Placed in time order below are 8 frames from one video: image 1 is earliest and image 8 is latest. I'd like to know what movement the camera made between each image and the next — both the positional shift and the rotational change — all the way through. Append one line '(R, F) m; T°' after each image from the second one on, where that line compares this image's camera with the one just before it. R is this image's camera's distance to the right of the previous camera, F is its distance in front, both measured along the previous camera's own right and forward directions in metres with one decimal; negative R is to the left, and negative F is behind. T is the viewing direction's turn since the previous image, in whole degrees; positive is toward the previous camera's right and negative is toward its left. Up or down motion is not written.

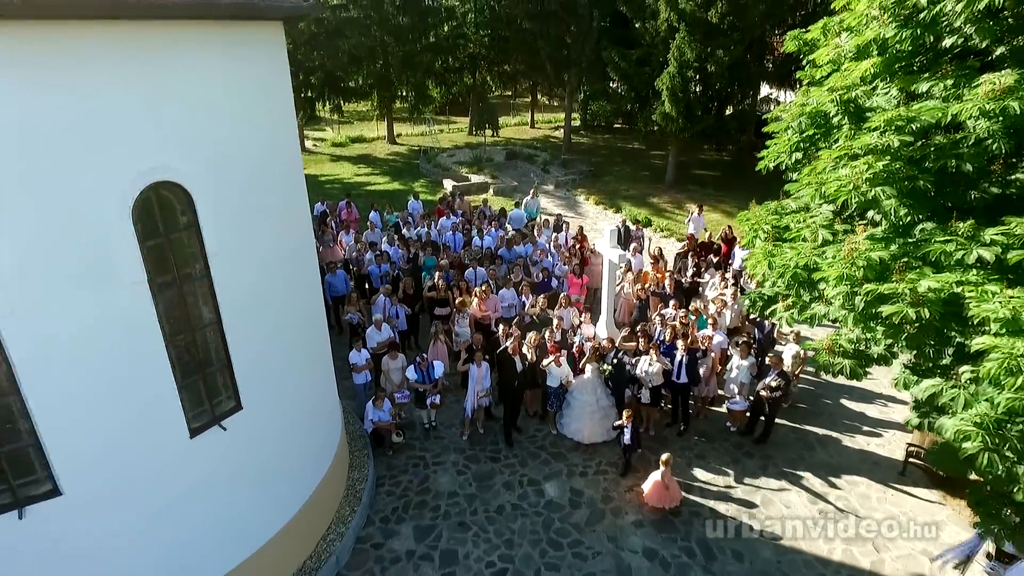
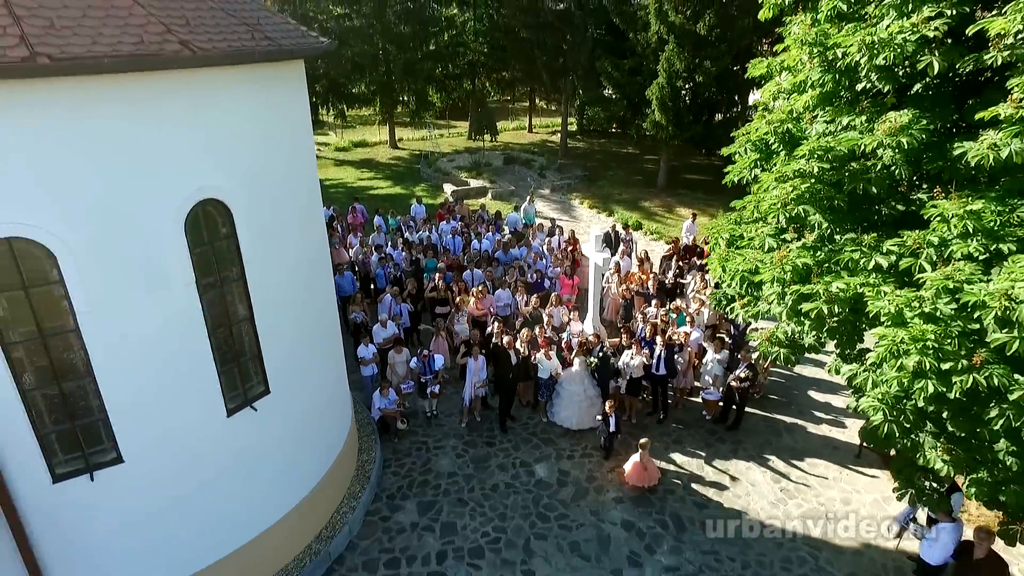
(+0.1, -0.9) m; 0°
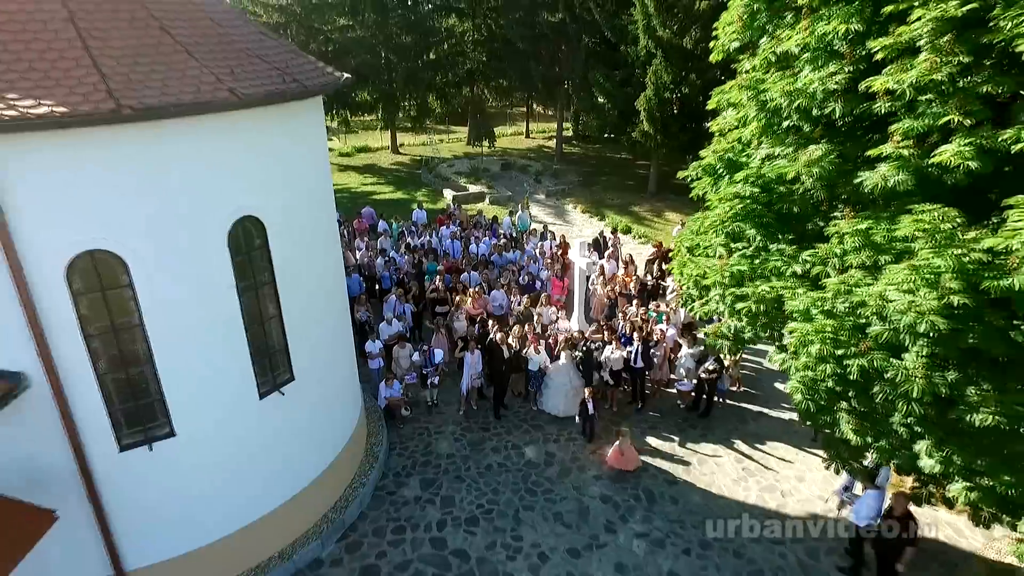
(+0.1, -1.1) m; 0°
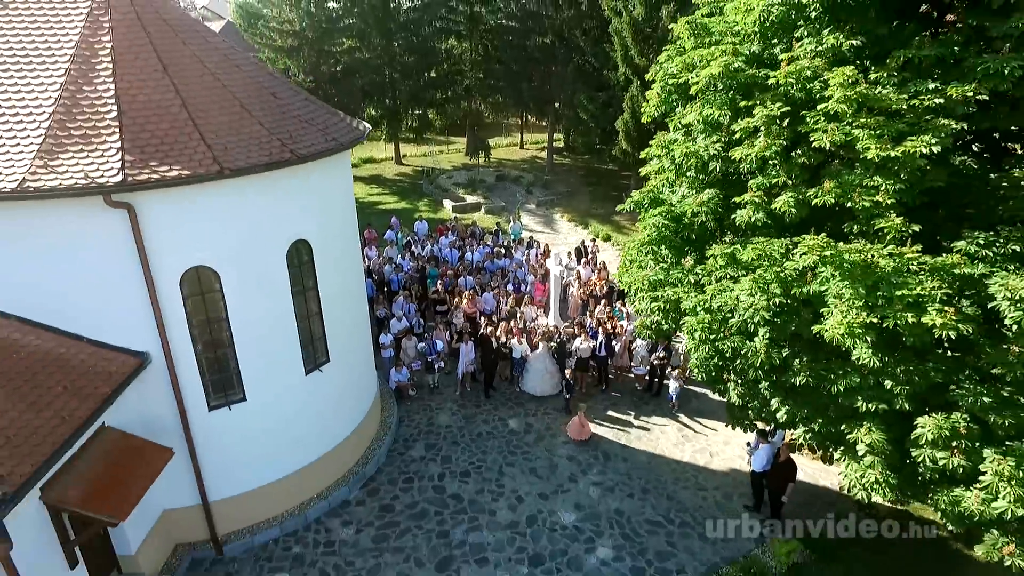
(+0.3, -2.4) m; 0°
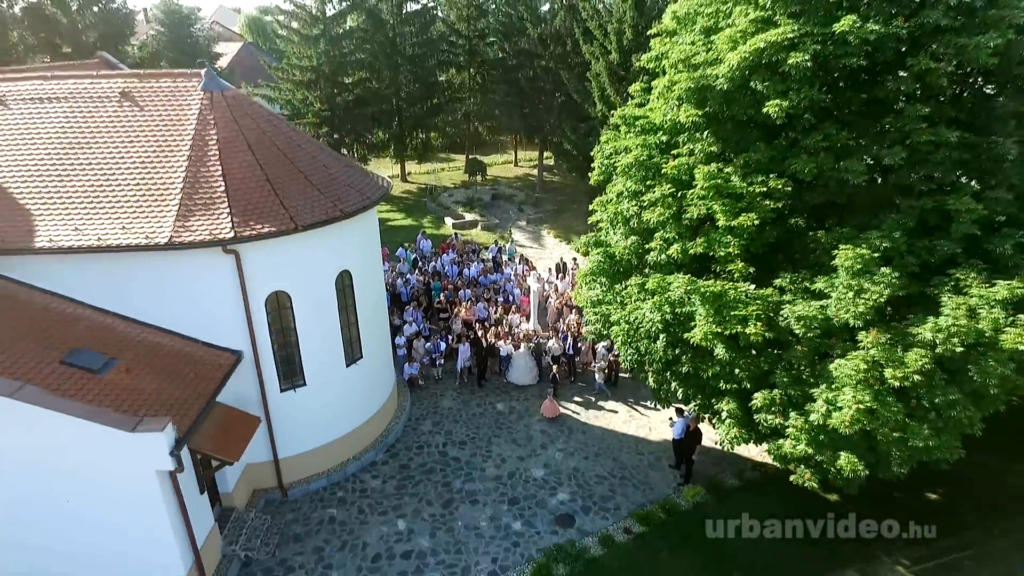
(+0.4, -3.6) m; 0°
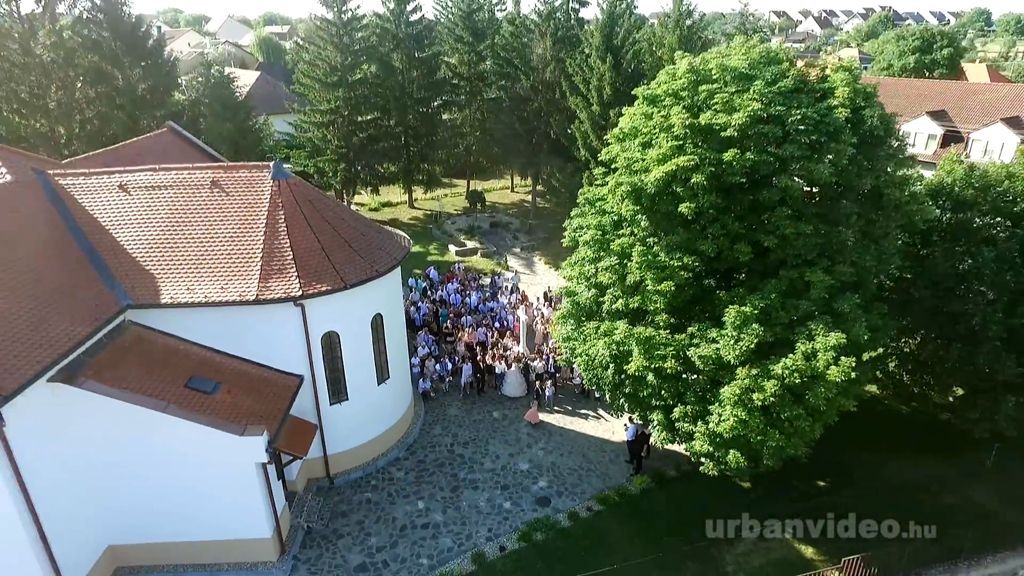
(+0.2, -4.1) m; 0°
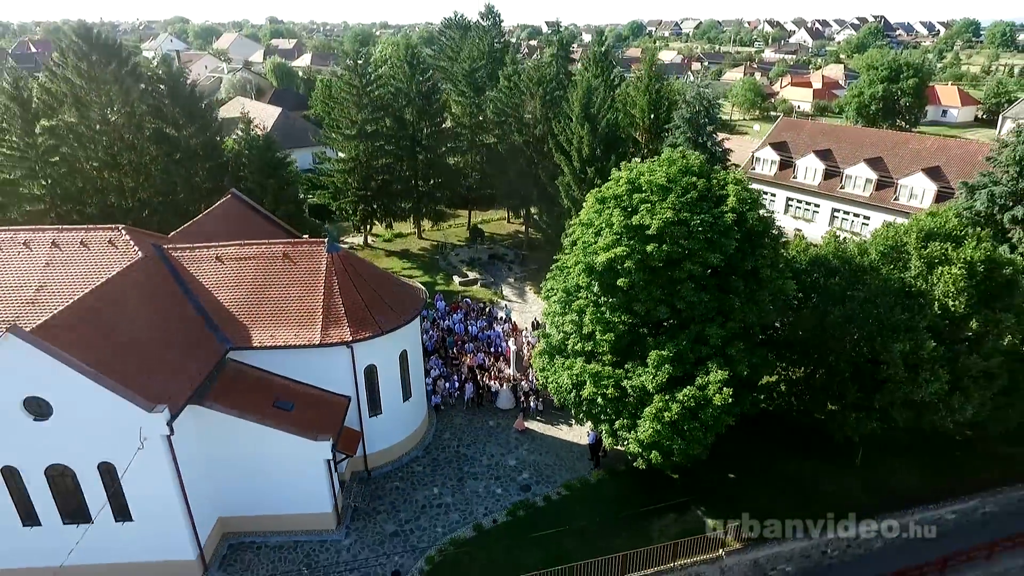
(+0.4, -6.0) m; 0°
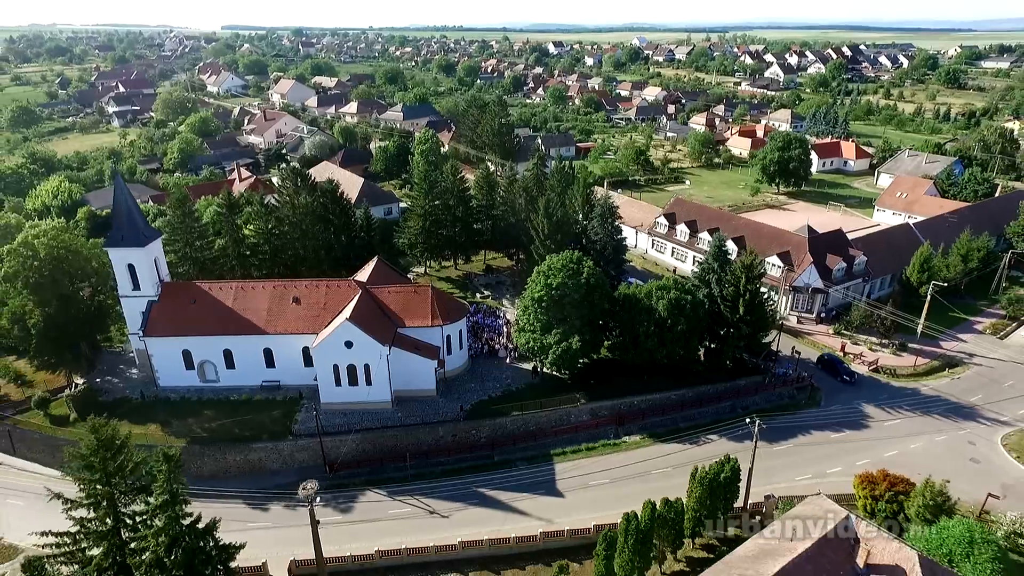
(+1.5, -33.5) m; -1°
